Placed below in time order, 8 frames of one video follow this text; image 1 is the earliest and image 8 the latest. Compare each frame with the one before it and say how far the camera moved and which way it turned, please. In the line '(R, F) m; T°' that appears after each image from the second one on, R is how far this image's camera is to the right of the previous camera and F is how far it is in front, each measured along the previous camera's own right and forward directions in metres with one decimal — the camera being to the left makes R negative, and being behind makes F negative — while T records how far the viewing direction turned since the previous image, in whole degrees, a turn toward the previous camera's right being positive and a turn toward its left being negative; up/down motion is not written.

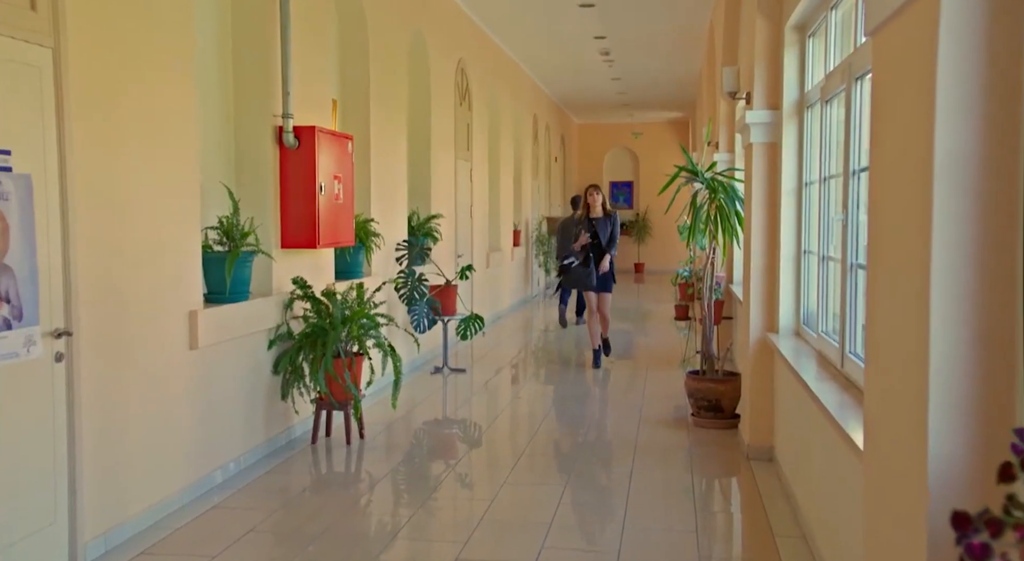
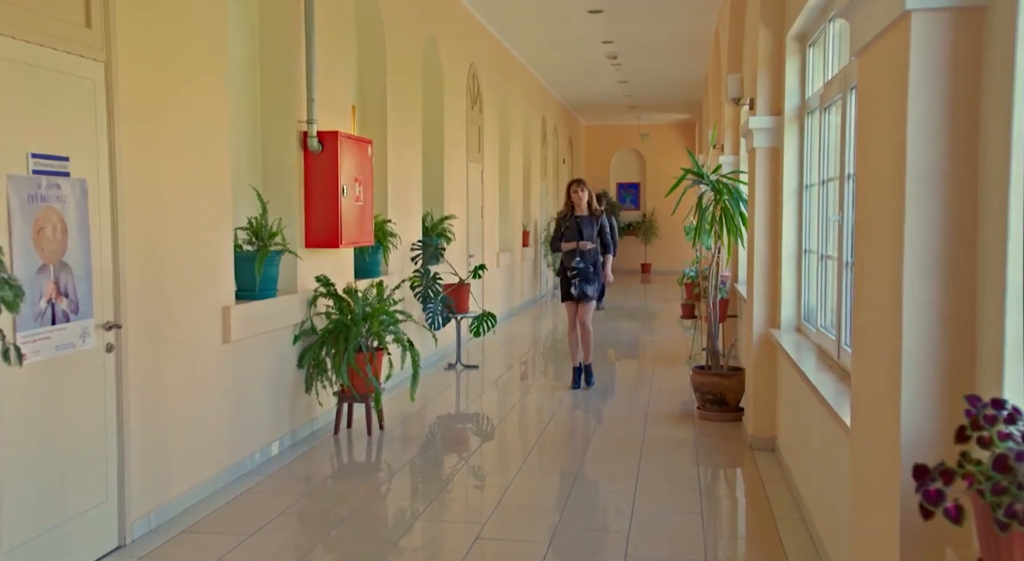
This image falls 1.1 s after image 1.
(0.0, -0.2) m; 0°
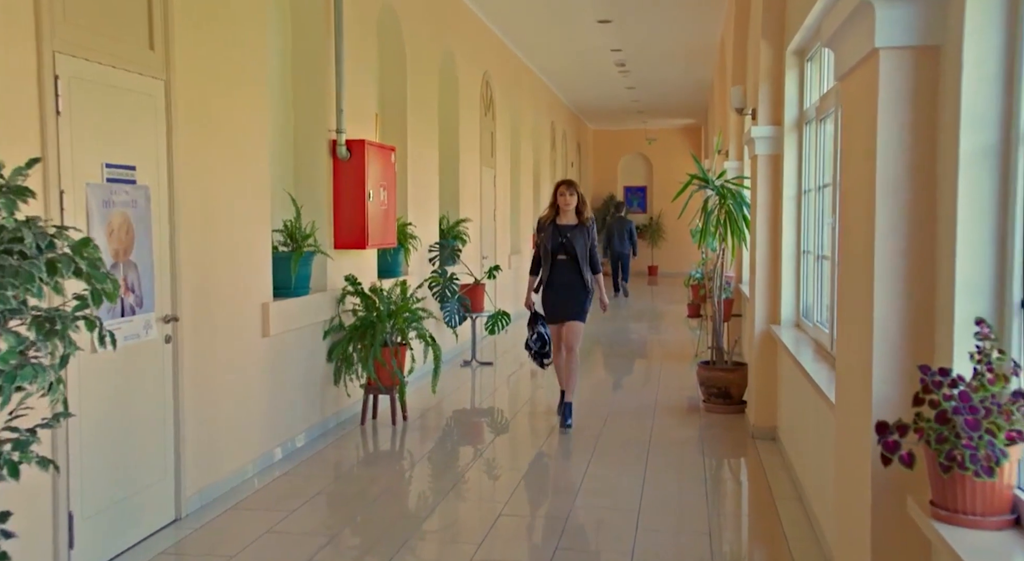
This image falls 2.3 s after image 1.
(-0.1, -0.3) m; 0°
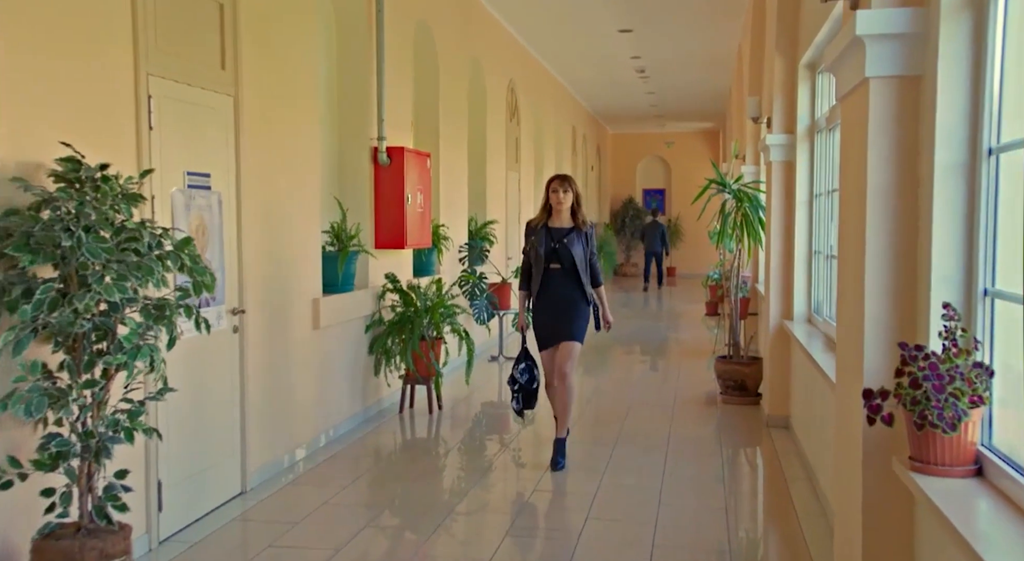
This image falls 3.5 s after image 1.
(-0.1, -0.4) m; -1°
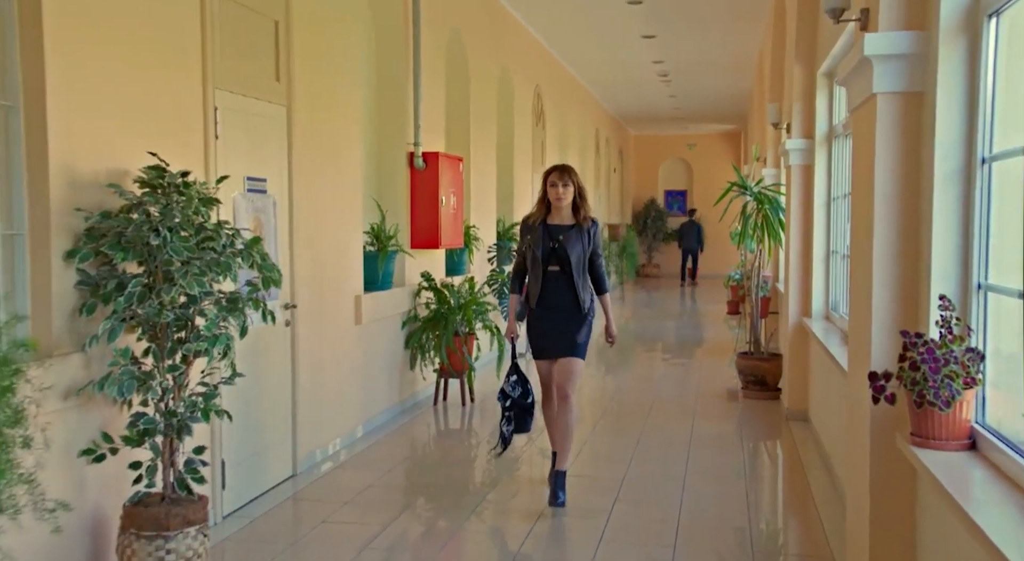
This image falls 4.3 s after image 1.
(-0.1, -0.3) m; -1°
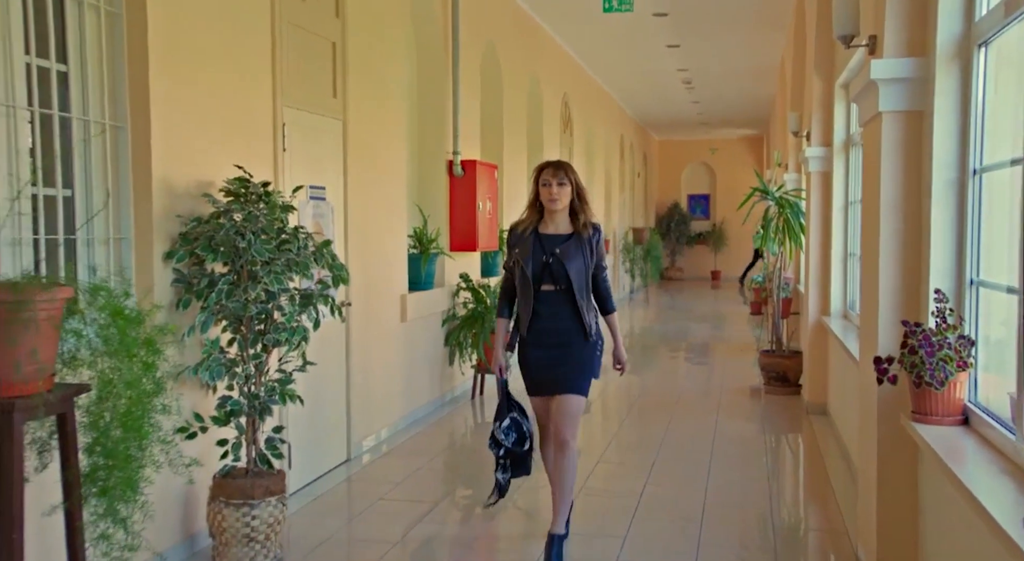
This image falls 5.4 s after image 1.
(-0.1, -0.4) m; -1°
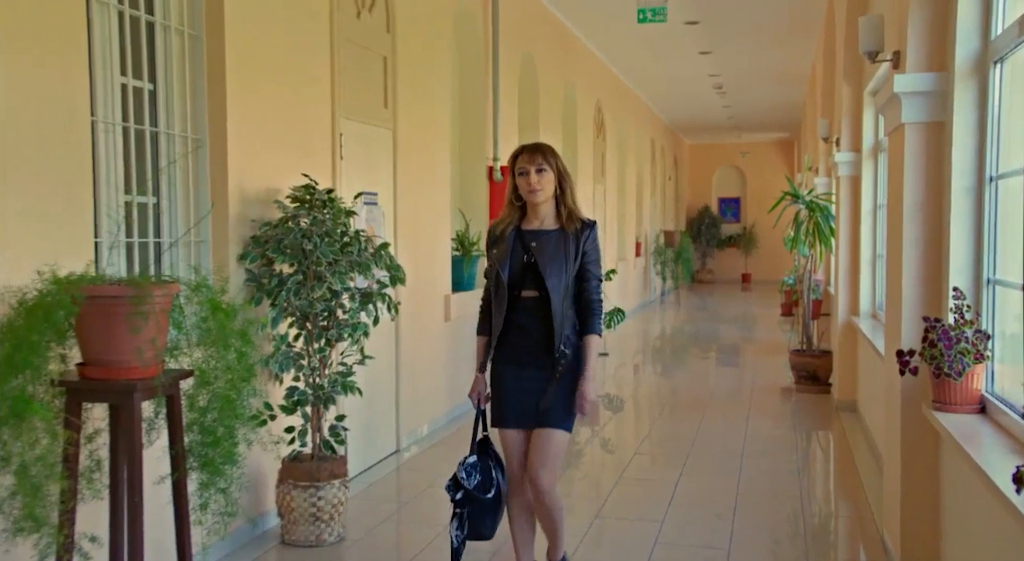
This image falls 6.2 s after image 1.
(-0.1, -0.3) m; -2°
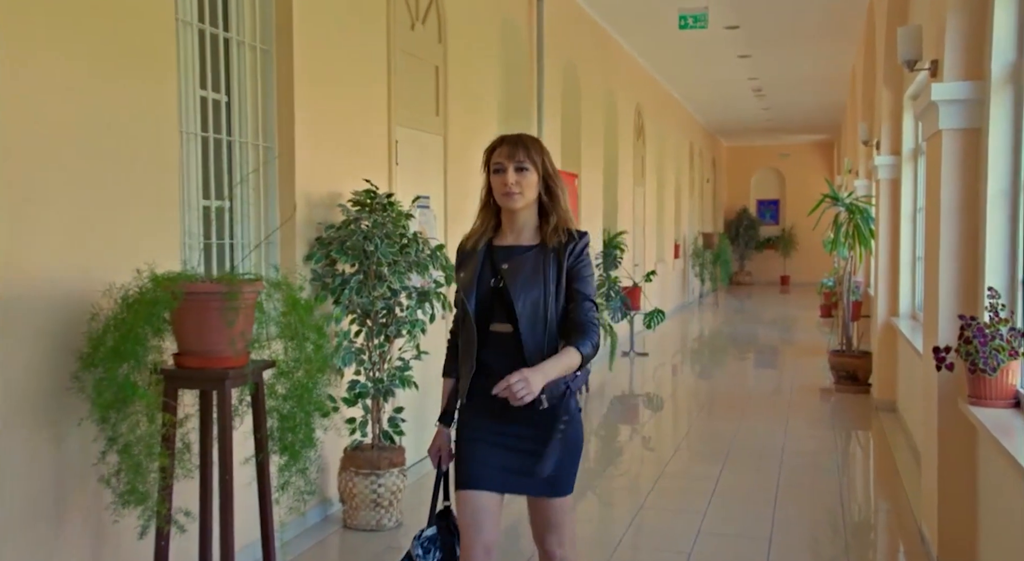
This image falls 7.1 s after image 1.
(-0.1, -0.2) m; -2°
